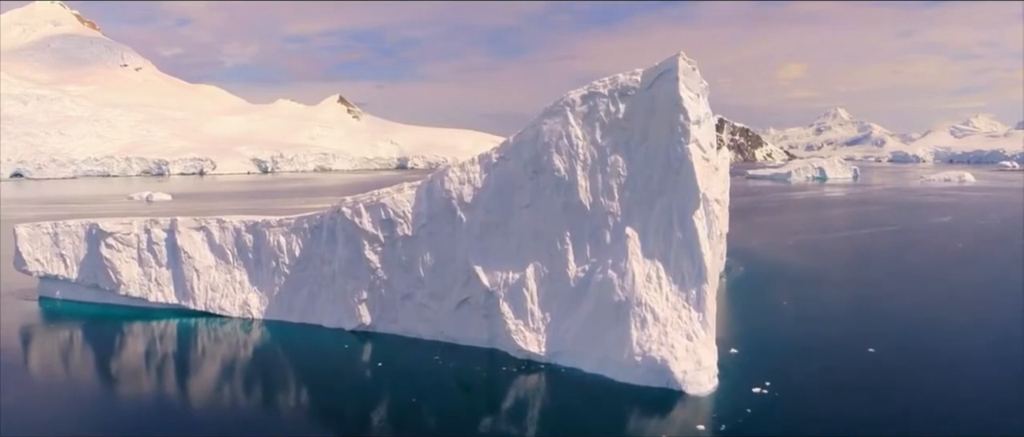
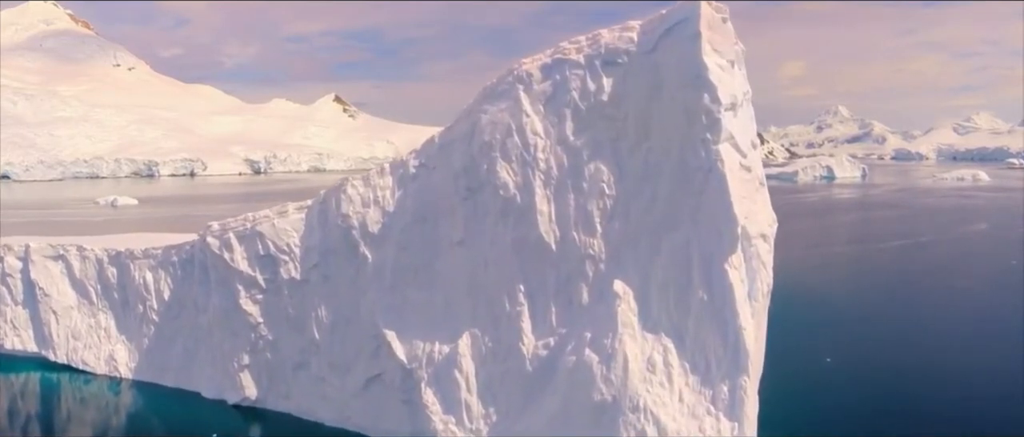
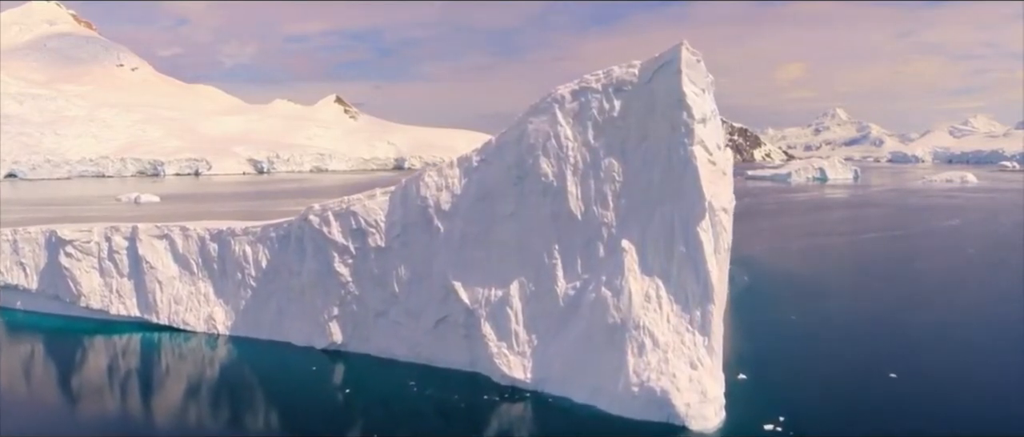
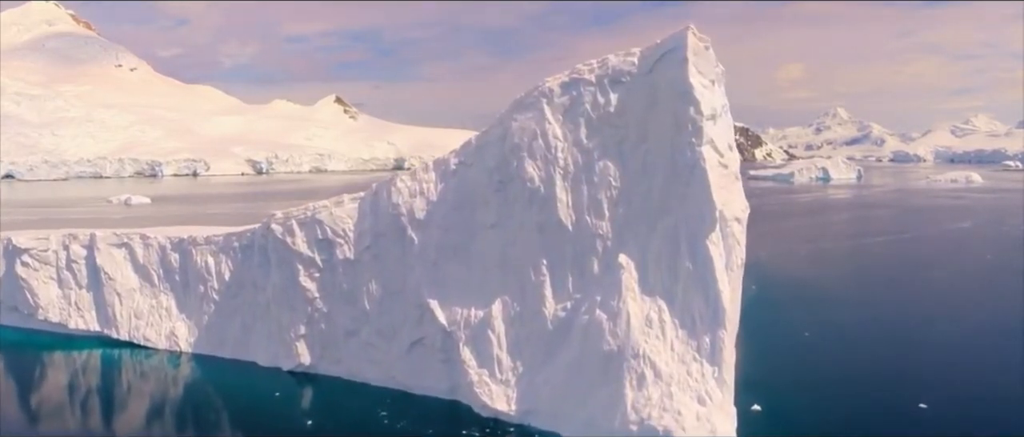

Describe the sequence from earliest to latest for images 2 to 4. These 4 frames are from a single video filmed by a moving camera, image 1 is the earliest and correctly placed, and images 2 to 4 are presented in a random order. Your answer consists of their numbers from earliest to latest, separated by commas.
3, 4, 2
